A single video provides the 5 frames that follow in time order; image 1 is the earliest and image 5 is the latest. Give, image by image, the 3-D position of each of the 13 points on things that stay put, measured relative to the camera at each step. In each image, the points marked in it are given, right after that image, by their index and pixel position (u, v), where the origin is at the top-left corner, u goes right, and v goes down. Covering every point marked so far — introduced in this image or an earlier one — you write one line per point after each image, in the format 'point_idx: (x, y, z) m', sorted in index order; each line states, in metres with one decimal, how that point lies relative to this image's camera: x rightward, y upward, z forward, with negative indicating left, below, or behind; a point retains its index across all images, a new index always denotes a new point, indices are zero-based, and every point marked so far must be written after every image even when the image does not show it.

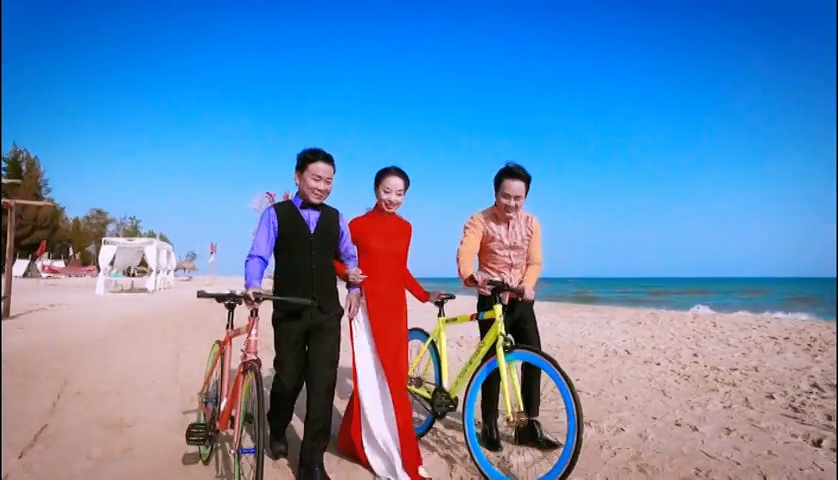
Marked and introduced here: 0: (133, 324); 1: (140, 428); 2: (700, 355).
0: (-7.2, -2.1, +13.8) m
1: (-2.5, -1.7, +5.0) m
2: (+4.2, -1.7, +8.3) m
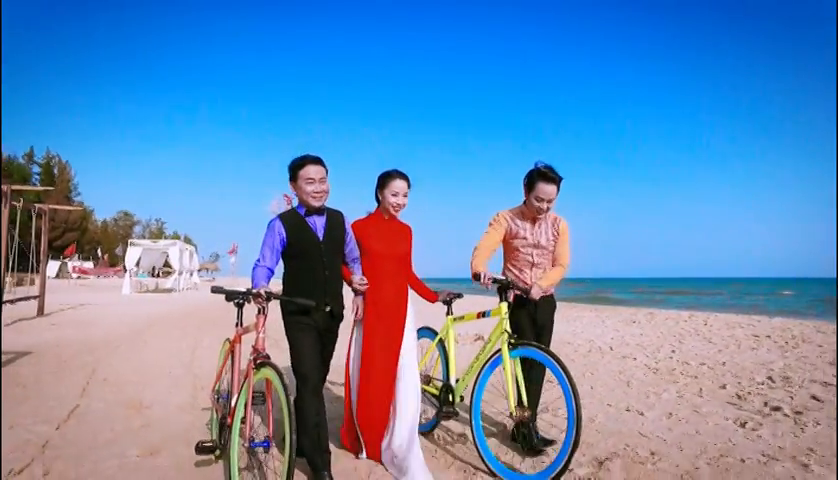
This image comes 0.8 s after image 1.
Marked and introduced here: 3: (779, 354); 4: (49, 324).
0: (-7.1, -2.2, +14.8) m
1: (-2.8, -1.8, +5.8) m
2: (+4.1, -1.8, +8.9) m
3: (+5.4, -1.7, +8.3) m
4: (-9.8, -2.2, +14.7) m
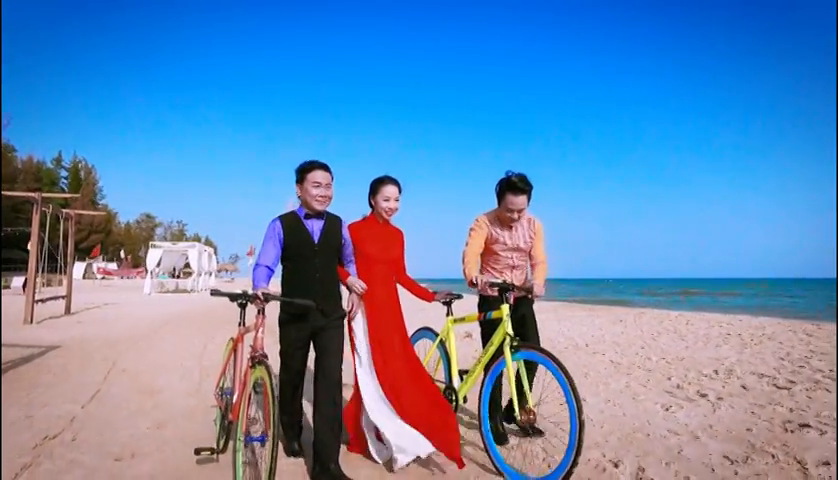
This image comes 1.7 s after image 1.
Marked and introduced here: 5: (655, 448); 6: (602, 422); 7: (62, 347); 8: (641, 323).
0: (-7.1, -2.3, +15.8) m
1: (-3.1, -1.9, +6.7) m
2: (+3.9, -1.9, +9.5) m
3: (+5.2, -1.8, +8.9) m
4: (-9.8, -2.3, +15.8) m
5: (+1.9, -1.6, +4.4) m
6: (+1.7, -1.7, +5.2) m
7: (-7.0, -2.1, +10.8) m
8: (+5.3, -2.0, +13.2) m
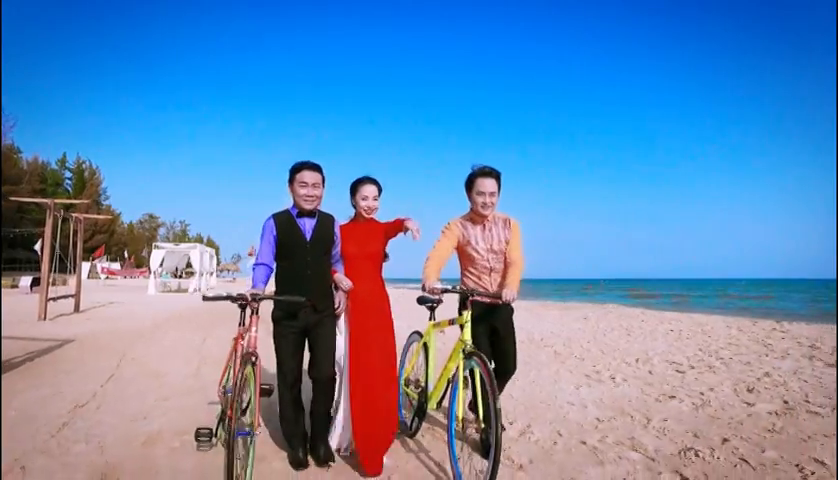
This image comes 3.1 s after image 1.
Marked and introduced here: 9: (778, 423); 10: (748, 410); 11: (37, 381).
0: (-7.6, -2.4, +17.1) m
1: (-3.6, -2.0, +8.0) m
2: (+3.4, -2.0, +10.8) m
3: (+4.6, -1.9, +10.2) m
4: (-10.4, -2.5, +17.1) m
5: (+1.3, -1.8, +5.6) m
6: (+1.2, -1.8, +6.5) m
7: (-7.5, -2.2, +12.1) m
8: (+4.8, -2.1, +14.5) m
9: (+3.1, -1.6, +4.8) m
10: (+3.2, -1.6, +5.3) m
11: (-5.3, -2.0, +7.7) m
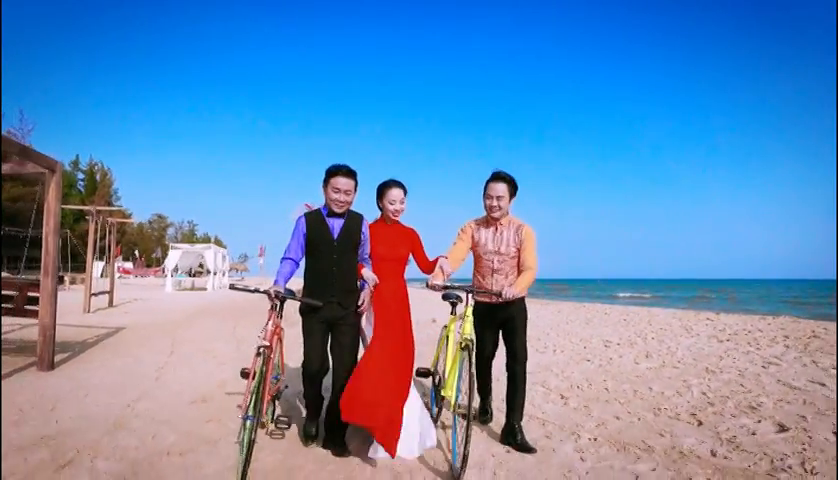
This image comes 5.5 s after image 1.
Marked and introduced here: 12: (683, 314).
0: (-7.7, -2.5, +19.5) m
1: (-3.8, -2.1, +10.4) m
2: (+3.2, -2.1, +13.1) m
3: (+4.5, -2.0, +12.5) m
4: (-10.5, -2.5, +19.6) m
5: (+1.1, -1.9, +8.0) m
6: (+1.0, -1.9, +8.8) m
7: (-7.7, -2.3, +14.5) m
8: (+4.7, -2.2, +16.8) m
9: (+2.9, -1.7, +7.1) m
10: (+3.0, -1.7, +7.6) m
11: (-5.5, -2.1, +10.0) m
12: (+6.8, -1.9, +14.1) m
